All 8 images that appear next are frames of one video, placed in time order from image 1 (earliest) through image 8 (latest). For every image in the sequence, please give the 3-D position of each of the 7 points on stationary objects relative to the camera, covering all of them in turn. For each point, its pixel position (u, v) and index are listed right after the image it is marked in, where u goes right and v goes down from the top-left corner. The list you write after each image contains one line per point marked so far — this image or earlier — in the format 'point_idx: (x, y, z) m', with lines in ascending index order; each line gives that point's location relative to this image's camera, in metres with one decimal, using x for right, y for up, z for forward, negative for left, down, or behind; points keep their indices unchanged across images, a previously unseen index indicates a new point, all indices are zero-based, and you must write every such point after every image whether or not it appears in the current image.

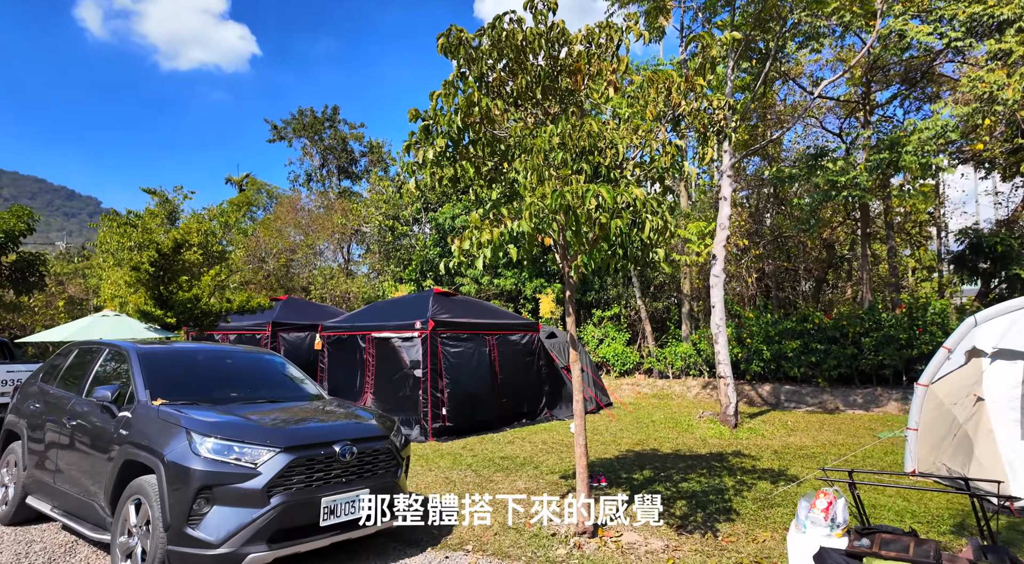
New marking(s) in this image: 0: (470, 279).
0: (-1.3, +0.1, +16.7) m
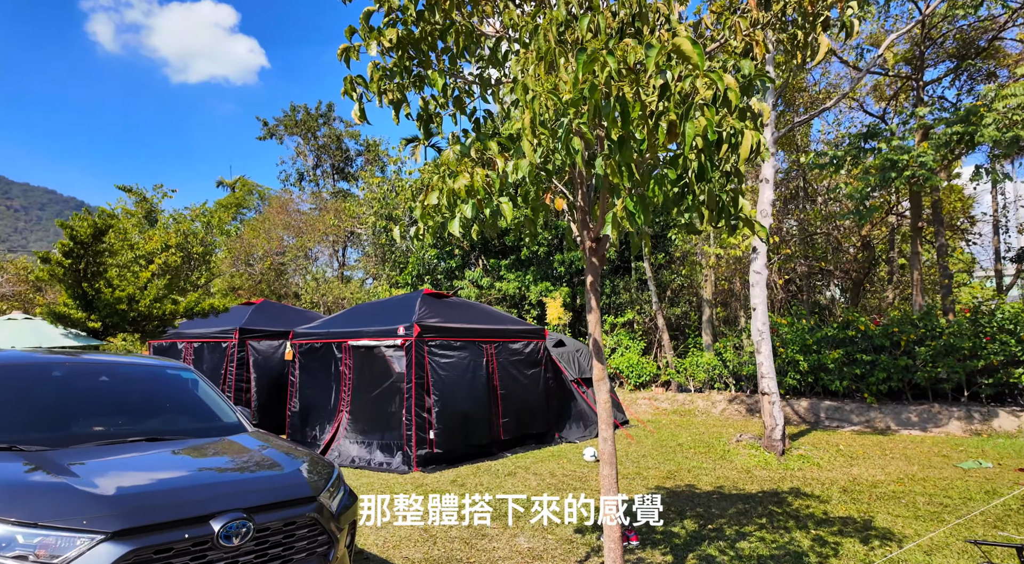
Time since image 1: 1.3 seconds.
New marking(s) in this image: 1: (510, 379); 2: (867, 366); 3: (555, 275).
0: (-1.2, 0.0, +15.3) m
1: (-0.1, -1.4, +8.2) m
2: (+6.5, -1.5, +10.5) m
3: (+1.0, +0.2, +14.9) m
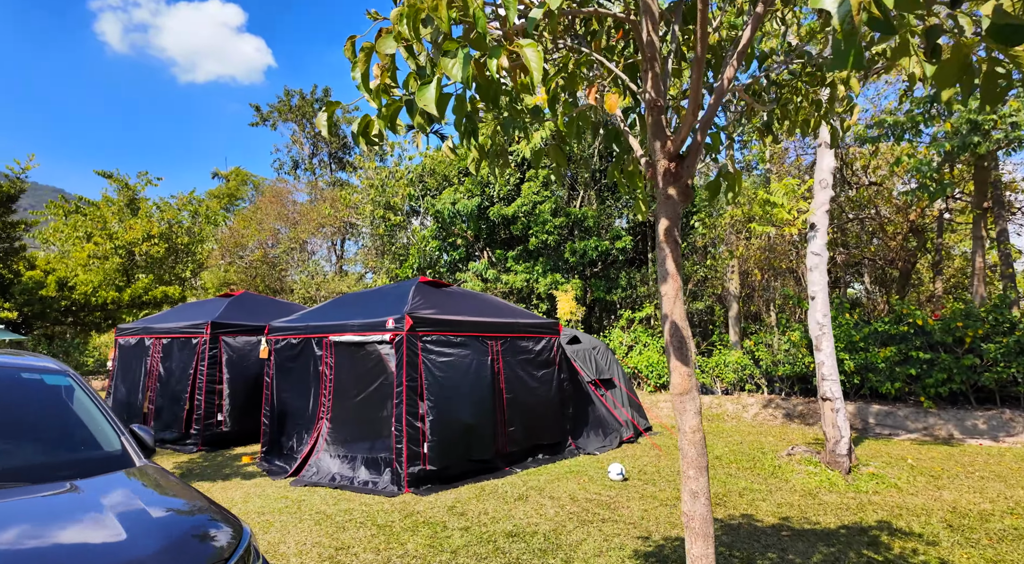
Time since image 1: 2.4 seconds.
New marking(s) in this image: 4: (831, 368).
0: (-1.0, +0.2, +14.1) m
1: (0.0, -1.2, +7.0) m
2: (+6.6, -1.3, +9.2) m
3: (+1.2, +0.4, +13.7) m
4: (+3.3, -0.9, +6.0) m
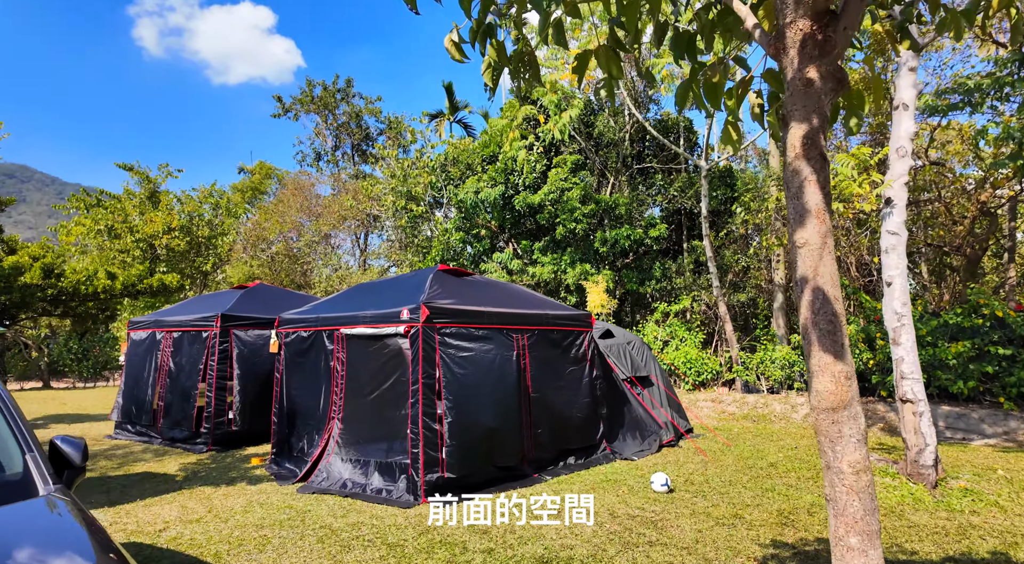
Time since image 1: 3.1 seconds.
0: (-0.4, +0.4, +13.5) m
1: (+0.4, -1.1, +6.4) m
2: (+7.1, -1.2, +8.2) m
3: (+1.8, +0.6, +12.9) m
4: (+3.6, -0.7, +5.2) m
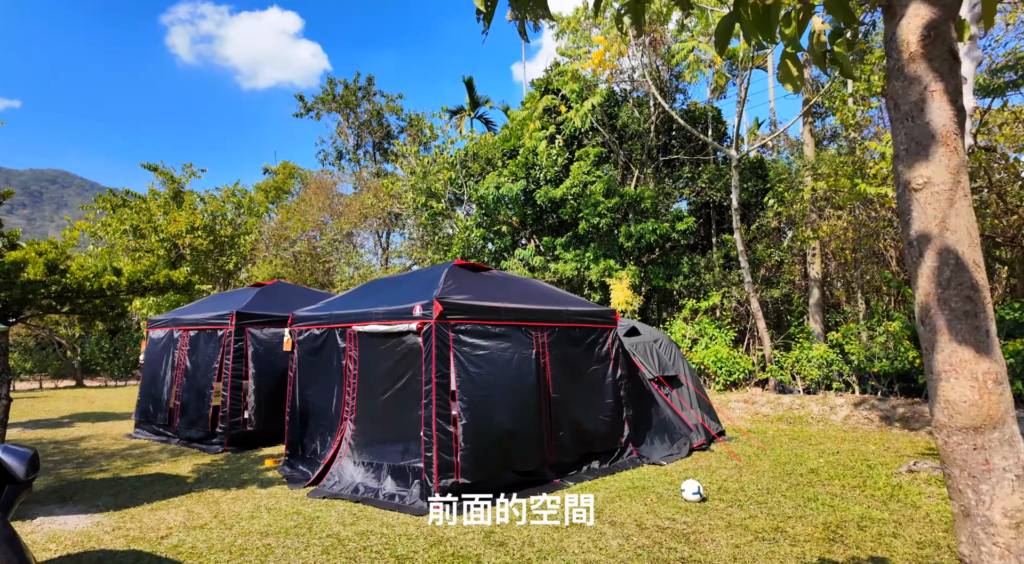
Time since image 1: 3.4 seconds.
0: (+0.2, +0.5, +13.1) m
1: (+0.6, -1.0, +6.0) m
2: (+7.3, -1.0, +7.6) m
3: (+2.3, +0.7, +12.5) m
4: (+3.8, -0.7, +4.7) m
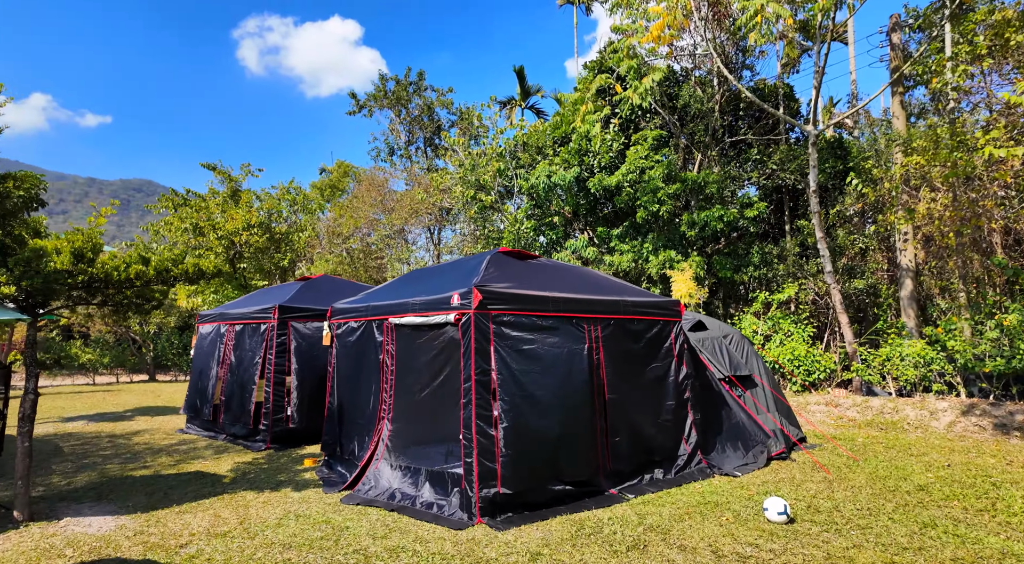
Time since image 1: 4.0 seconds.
0: (+1.3, +0.6, +12.5) m
1: (+1.1, -0.9, +5.3) m
2: (+7.9, -0.9, +6.2) m
3: (+3.4, +0.8, +11.6) m
4: (+4.1, -0.5, +3.7) m
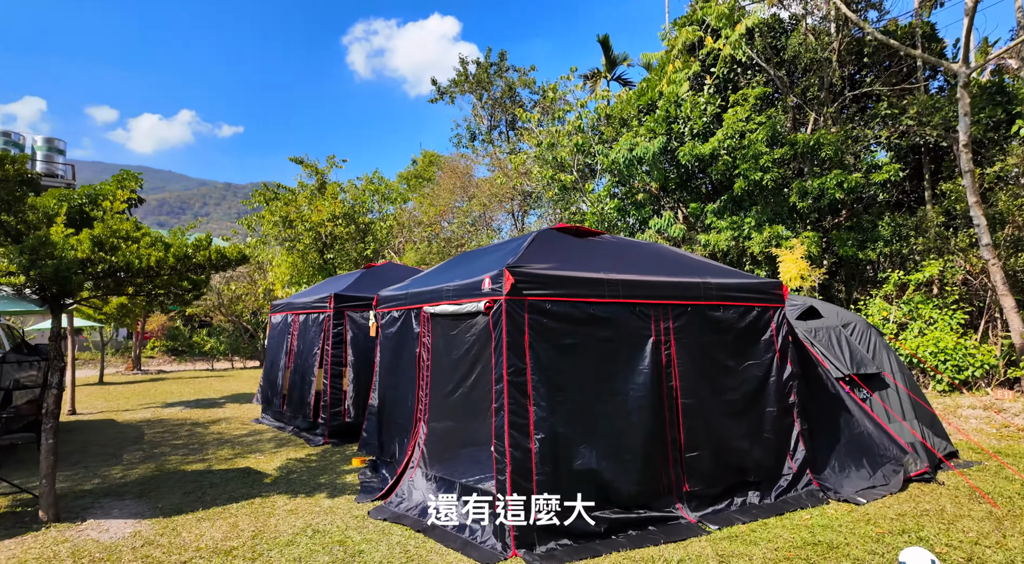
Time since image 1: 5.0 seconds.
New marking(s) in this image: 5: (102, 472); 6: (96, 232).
0: (+2.9, +0.9, +11.2) m
1: (+1.5, -0.7, +4.3) m
2: (+8.4, -0.5, +3.9) m
3: (+4.9, +1.2, +10.0) m
4: (+4.2, -0.3, +2.1) m
5: (-4.3, -2.0, +6.0) m
6: (-3.3, +0.4, +4.5) m
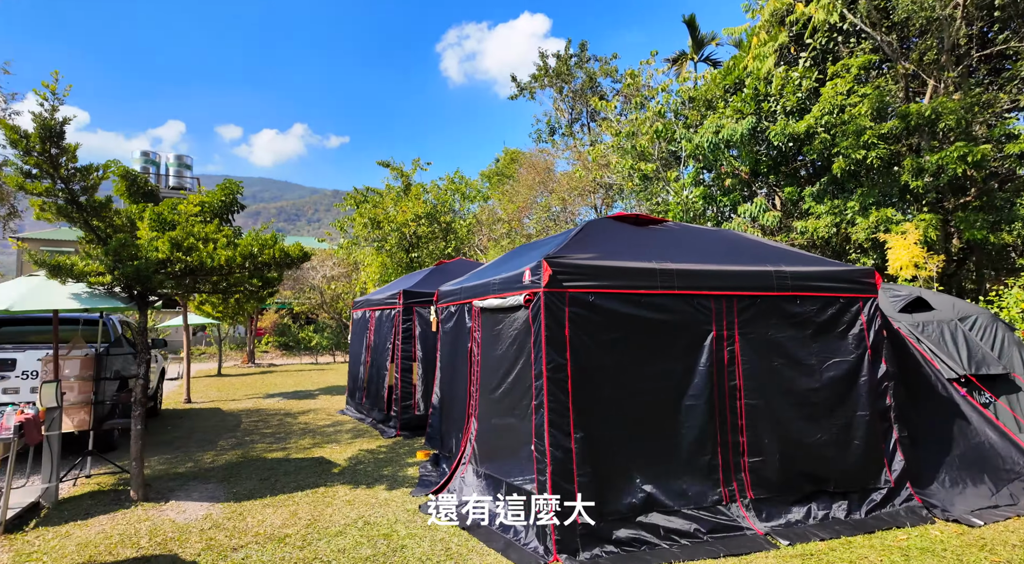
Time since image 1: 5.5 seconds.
0: (+4.4, +1.1, +10.4) m
1: (+1.8, -0.6, +3.8) m
2: (+8.6, -0.4, +2.3) m
3: (+6.1, +1.4, +8.9) m
4: (+4.1, -0.2, +1.2) m
5: (-3.6, -2.0, +6.5) m
6: (-2.9, +0.4, +4.9) m
